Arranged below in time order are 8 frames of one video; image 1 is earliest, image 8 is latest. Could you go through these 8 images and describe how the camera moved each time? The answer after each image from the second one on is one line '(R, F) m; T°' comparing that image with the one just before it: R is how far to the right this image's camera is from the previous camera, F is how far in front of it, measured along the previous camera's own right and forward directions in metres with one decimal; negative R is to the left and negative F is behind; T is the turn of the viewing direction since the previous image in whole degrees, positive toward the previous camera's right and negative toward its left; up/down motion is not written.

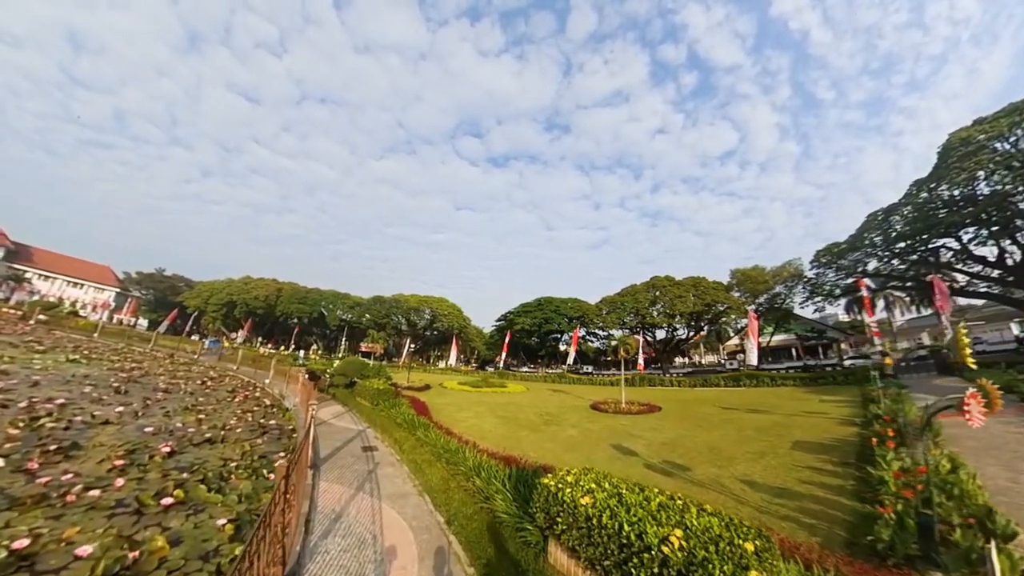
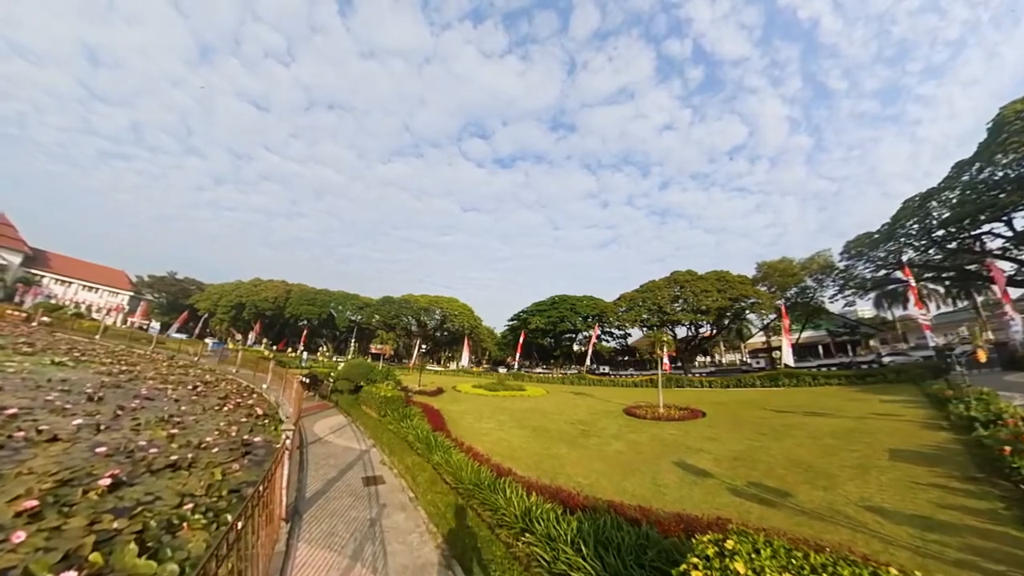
(-0.6, +2.1) m; -1°
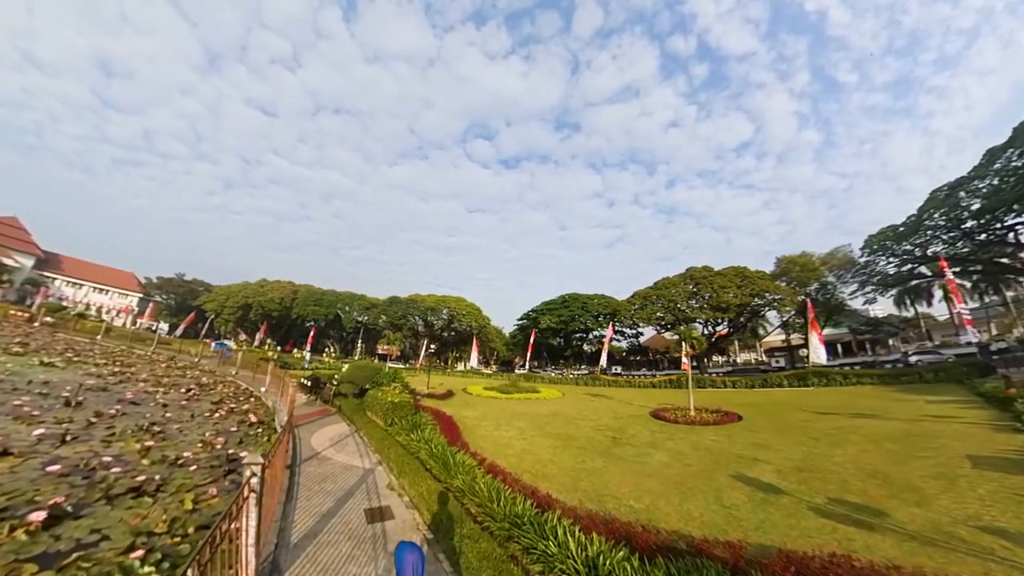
(-0.4, +1.4) m; -1°
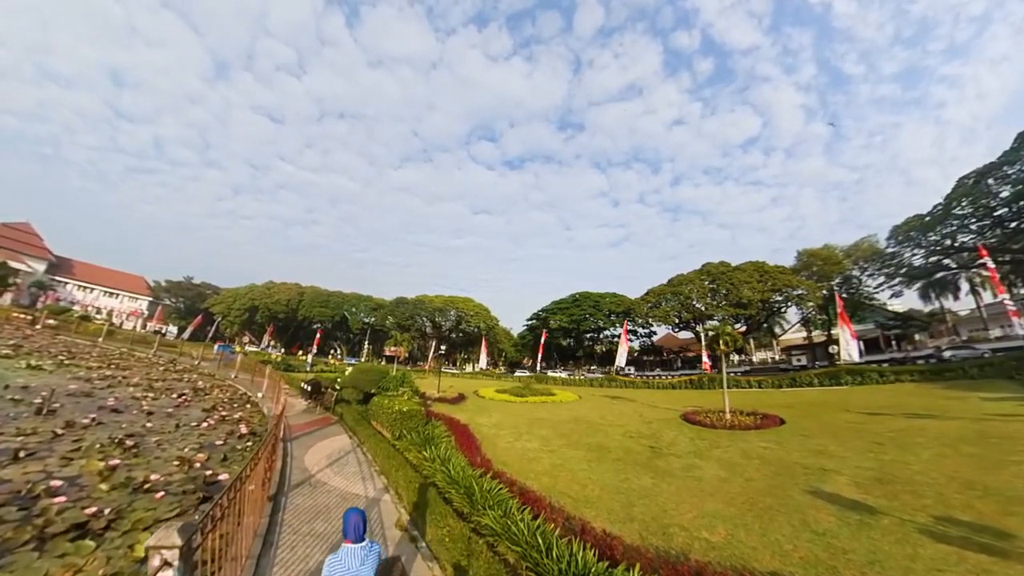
(-0.4, +1.3) m; -1°
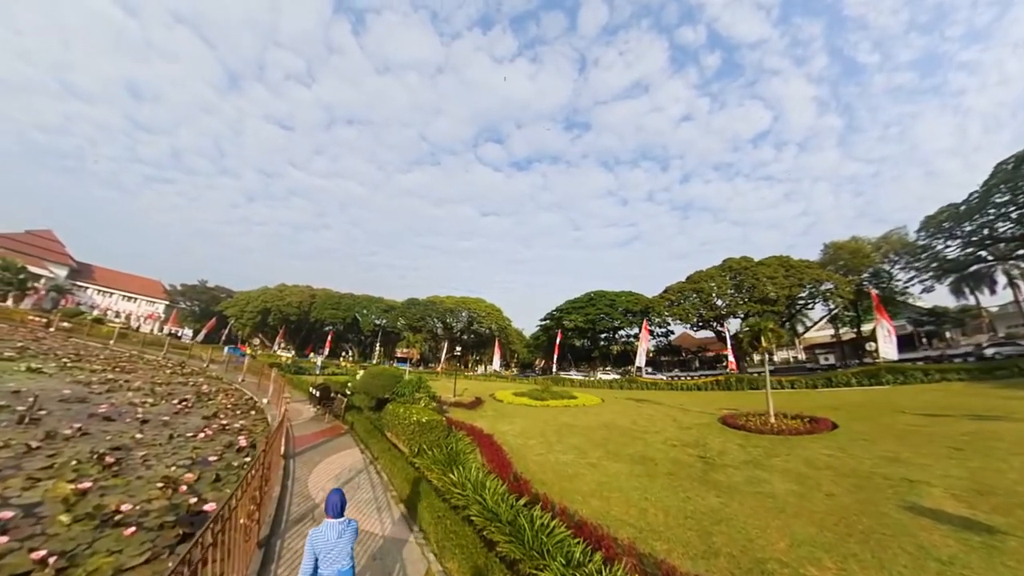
(-0.4, +1.2) m; -1°
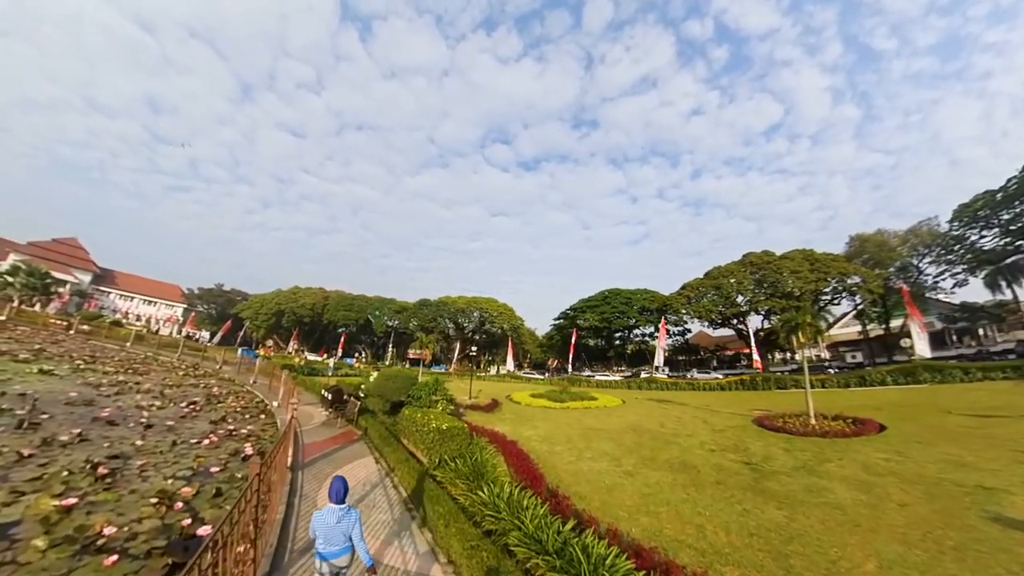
(-0.3, +0.7) m; -1°
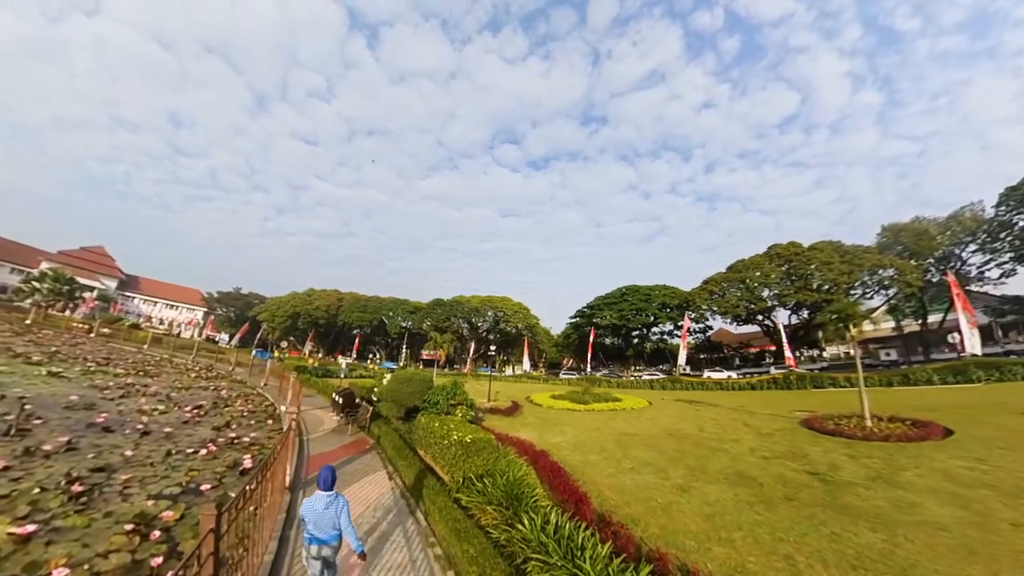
(-0.3, +1.0) m; -2°
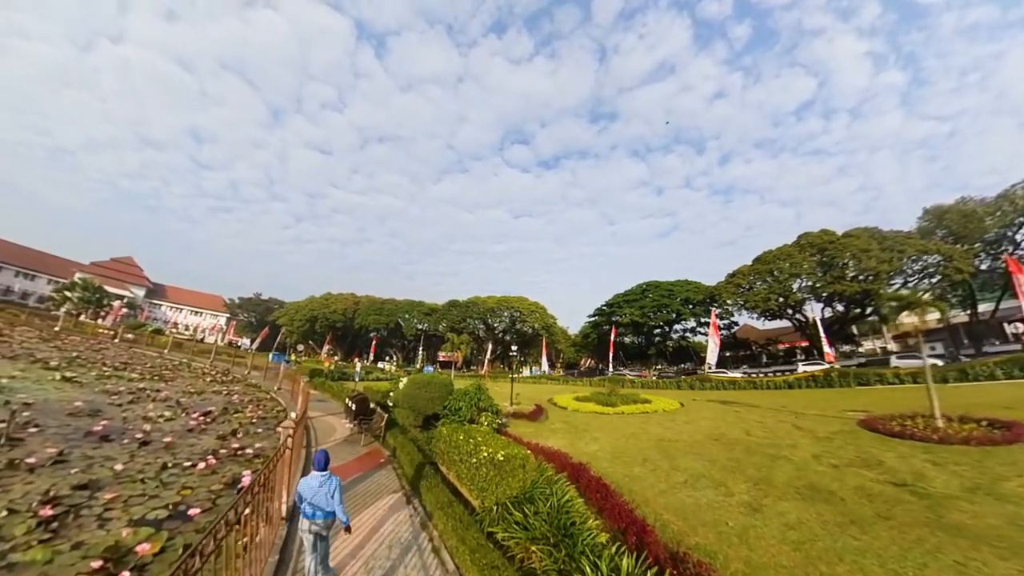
(-0.3, +0.9) m; -2°
